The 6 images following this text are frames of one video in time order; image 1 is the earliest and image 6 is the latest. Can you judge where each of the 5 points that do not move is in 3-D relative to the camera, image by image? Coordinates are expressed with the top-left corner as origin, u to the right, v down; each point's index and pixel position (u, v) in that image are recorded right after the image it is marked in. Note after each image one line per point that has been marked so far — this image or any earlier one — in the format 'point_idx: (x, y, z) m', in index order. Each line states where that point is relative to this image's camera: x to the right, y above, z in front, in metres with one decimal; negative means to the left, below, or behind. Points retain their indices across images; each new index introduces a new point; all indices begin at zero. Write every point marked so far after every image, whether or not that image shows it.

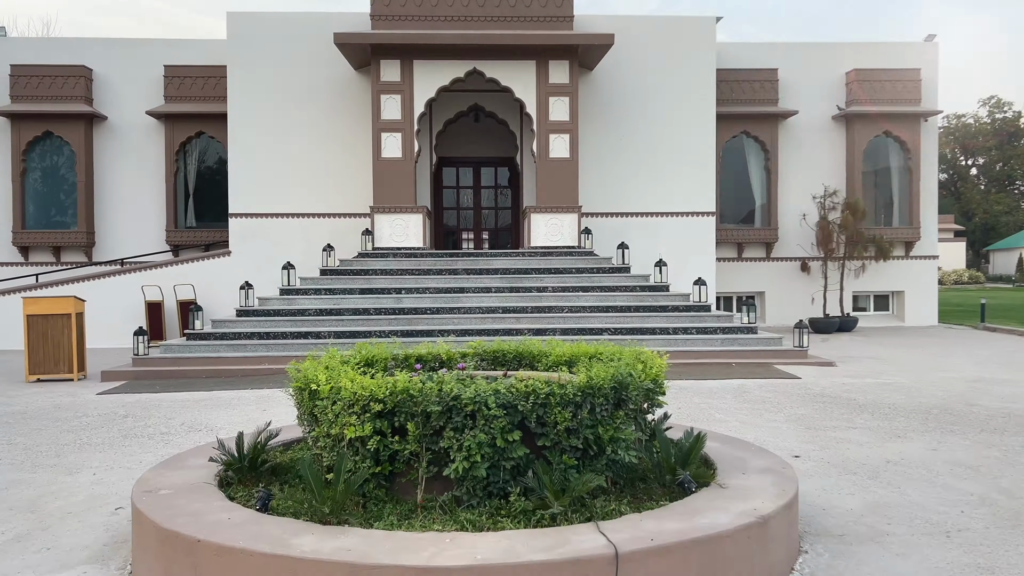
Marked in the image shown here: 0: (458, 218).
0: (-0.9, +1.2, +13.6) m
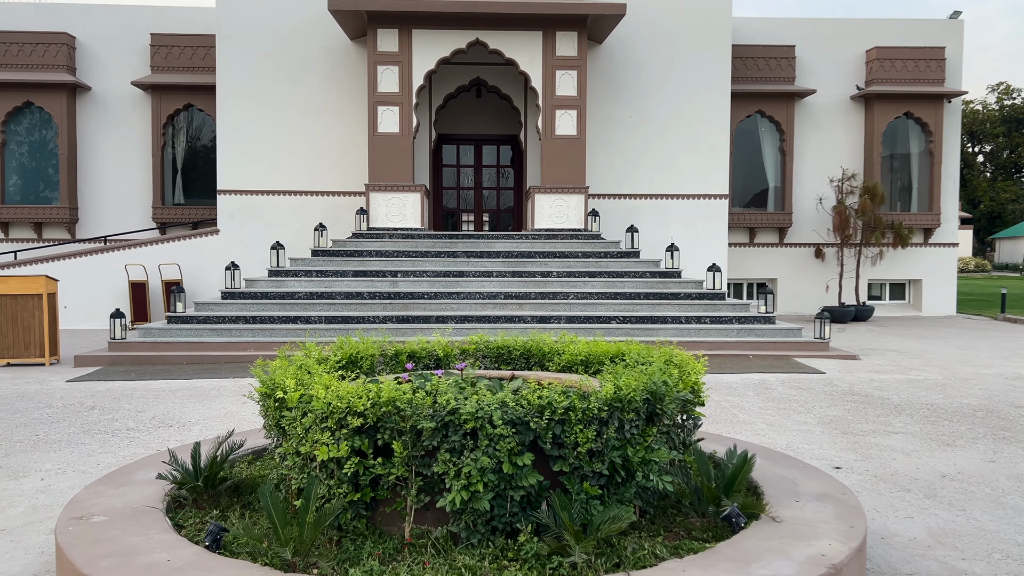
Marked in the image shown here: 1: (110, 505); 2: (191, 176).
0: (-0.9, +1.4, +13.0) m
1: (-1.4, -0.8, +2.9) m
2: (-5.4, +1.9, +13.6) m
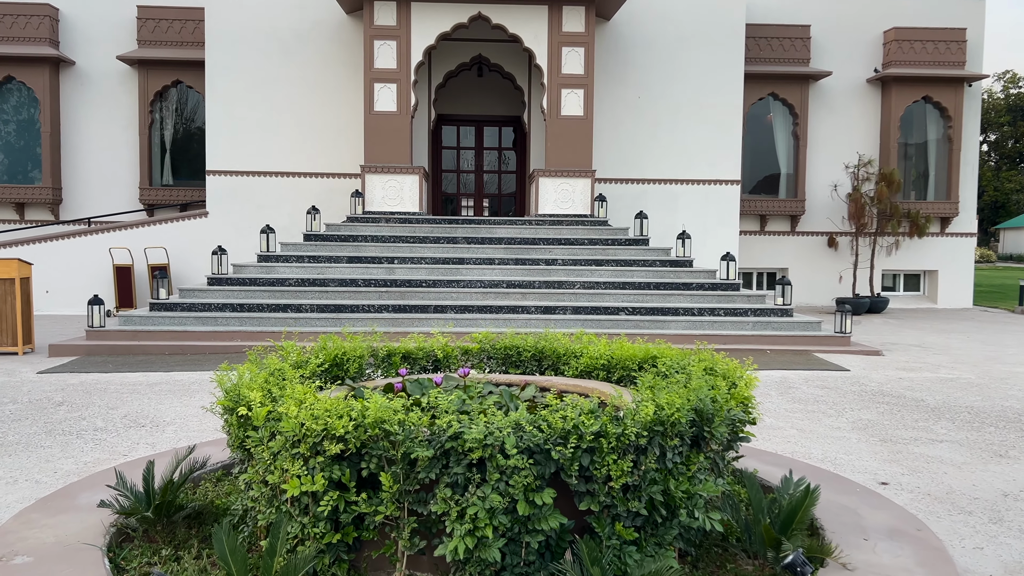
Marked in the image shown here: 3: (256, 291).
0: (-0.8, +1.6, +12.4) m
1: (-1.4, -0.7, +2.4) m
2: (-5.4, +2.1, +13.1) m
3: (-2.7, 0.0, +8.6) m
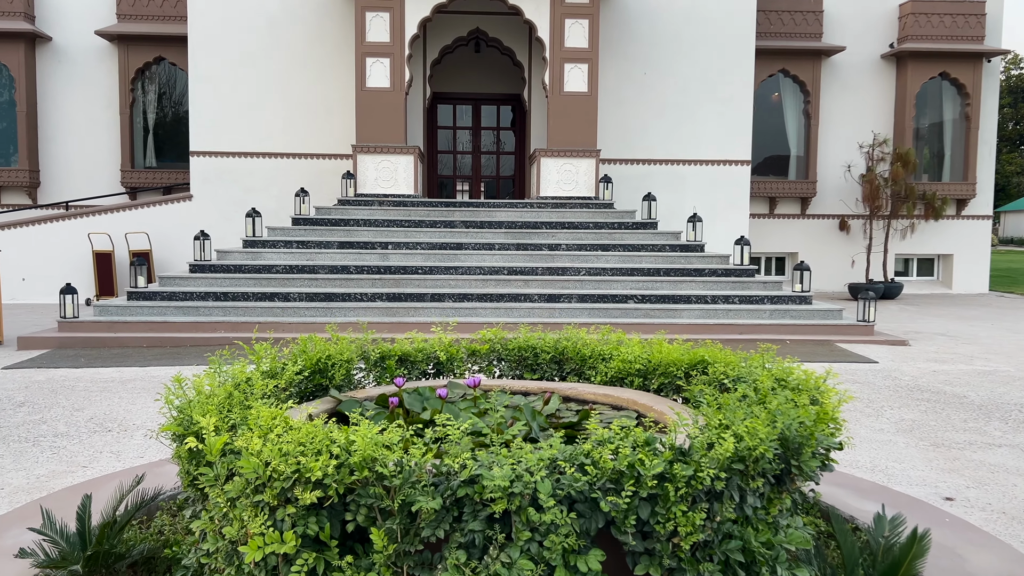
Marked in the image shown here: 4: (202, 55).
0: (-0.8, +1.9, +11.9) m
1: (-1.3, -0.7, +1.9) m
2: (-5.4, +2.3, +12.5) m
3: (-2.7, +0.1, +8.0) m
4: (-4.1, +3.0, +10.6) m
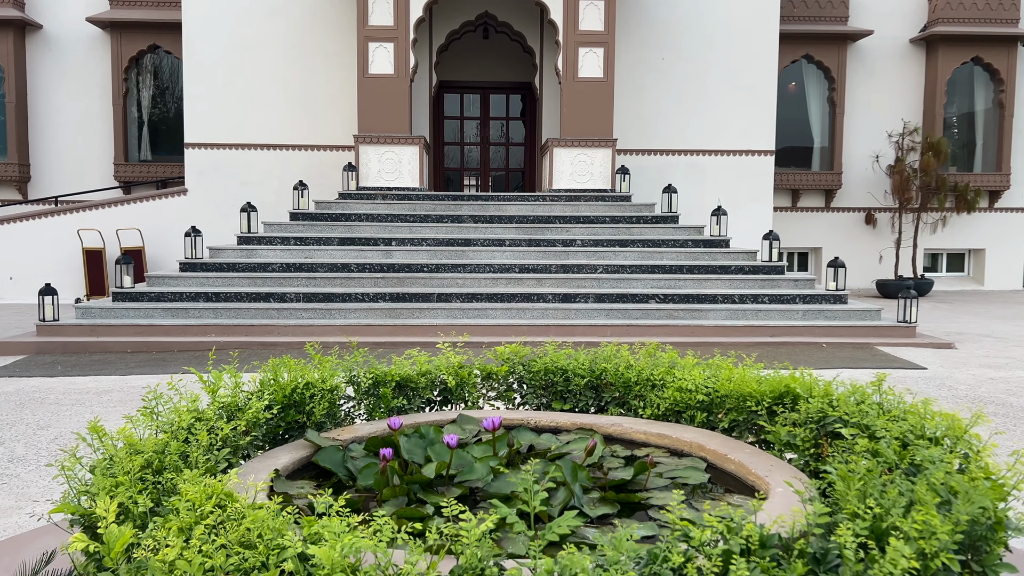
0: (-0.7, +1.9, +11.3) m
1: (-1.3, -0.8, +1.3) m
2: (-5.2, +2.4, +12.0) m
3: (-2.6, +0.1, +7.5) m
4: (-3.9, +3.0, +10.0) m
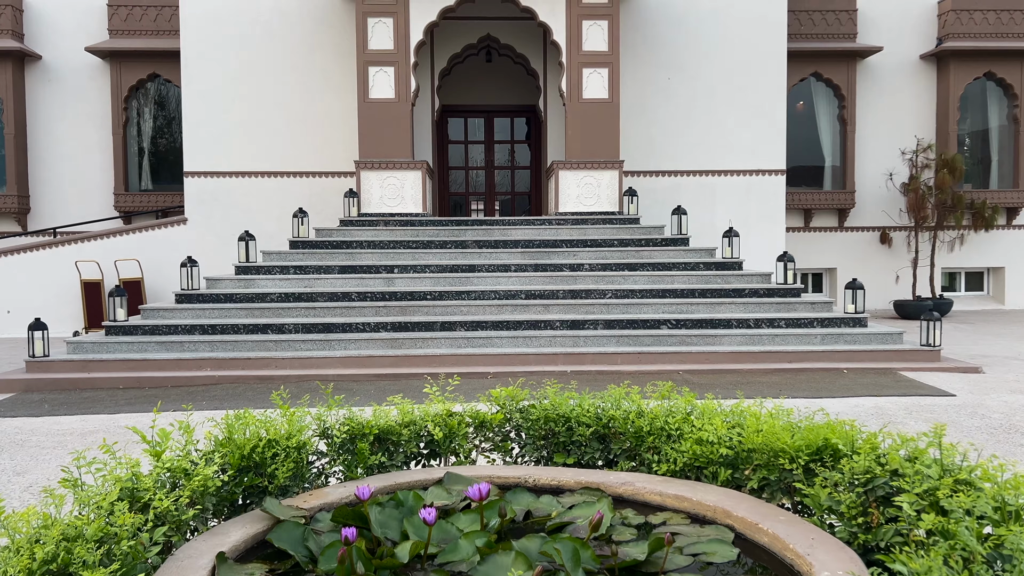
0: (-0.6, +1.5, +11.1) m
1: (-1.3, -0.8, +1.0) m
2: (-5.2, +1.9, +11.8) m
3: (-2.5, -0.2, +7.3) m
4: (-3.9, +2.7, +9.9) m
